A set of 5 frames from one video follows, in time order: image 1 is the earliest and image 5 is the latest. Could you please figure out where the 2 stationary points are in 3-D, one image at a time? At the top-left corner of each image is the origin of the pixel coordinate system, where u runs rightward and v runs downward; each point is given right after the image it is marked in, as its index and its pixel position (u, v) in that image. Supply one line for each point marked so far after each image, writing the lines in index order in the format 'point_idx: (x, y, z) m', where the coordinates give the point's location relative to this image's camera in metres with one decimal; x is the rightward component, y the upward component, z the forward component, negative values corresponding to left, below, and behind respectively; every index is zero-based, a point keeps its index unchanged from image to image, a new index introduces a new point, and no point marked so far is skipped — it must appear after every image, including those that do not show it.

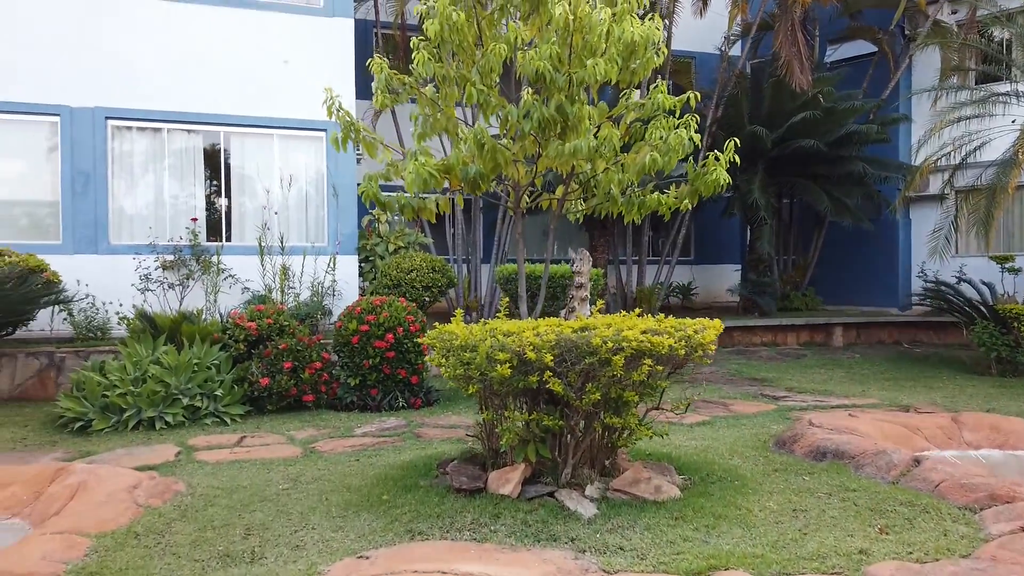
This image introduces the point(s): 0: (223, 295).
0: (-3.2, -0.1, +8.3) m
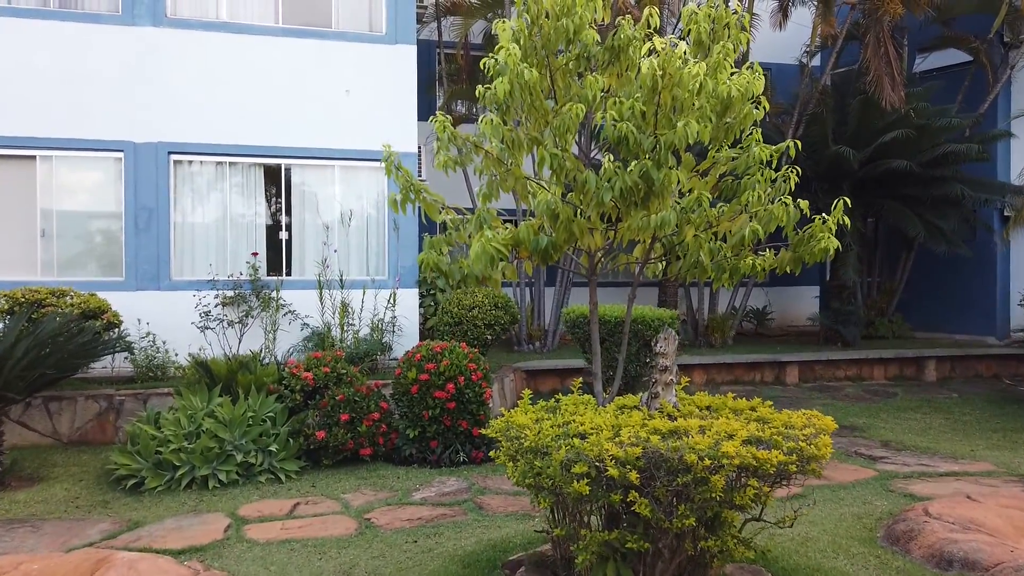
0: (-2.5, -0.5, +8.2) m
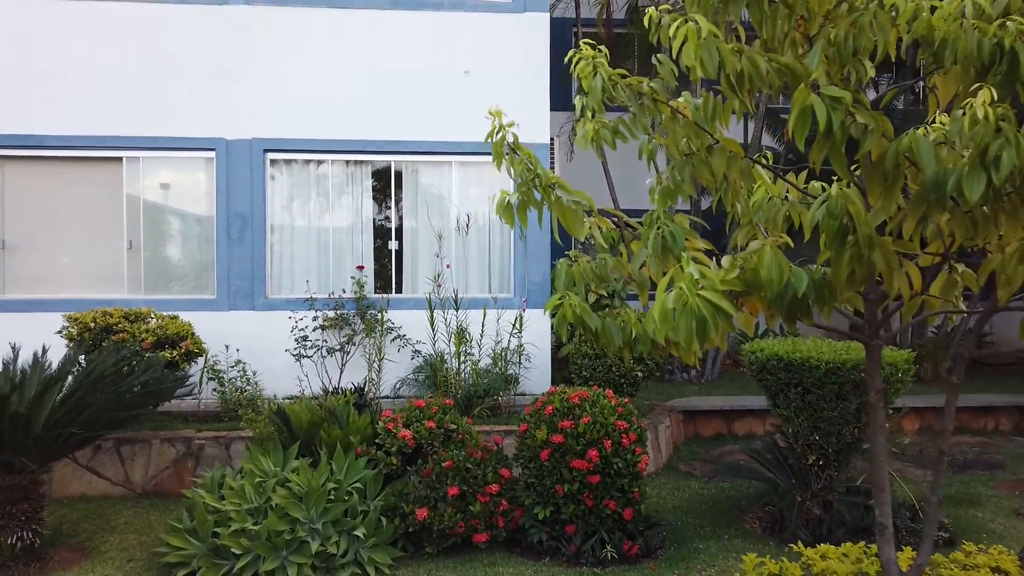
0: (-1.1, -0.7, +6.8) m
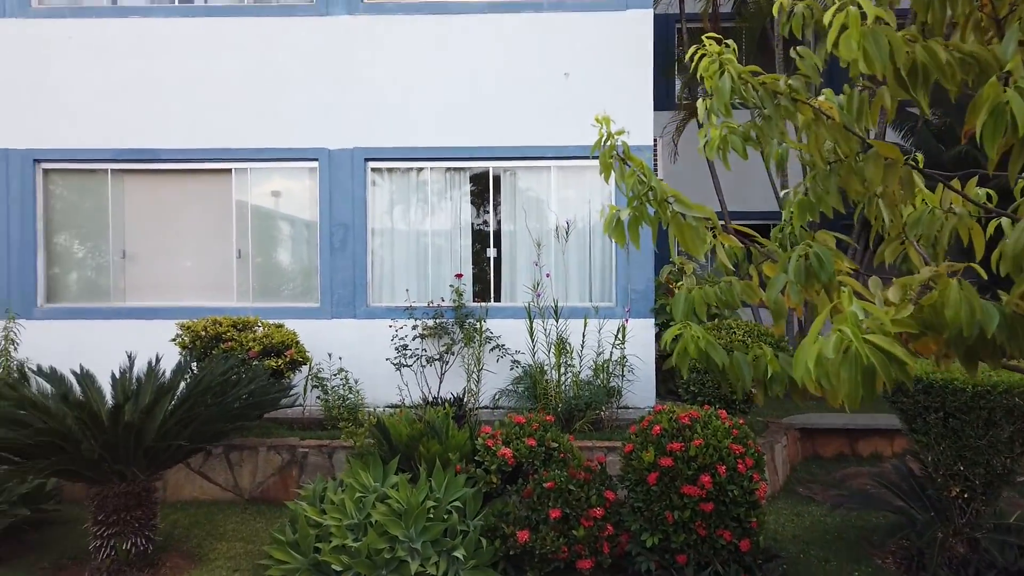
0: (-0.2, -0.7, +6.7) m
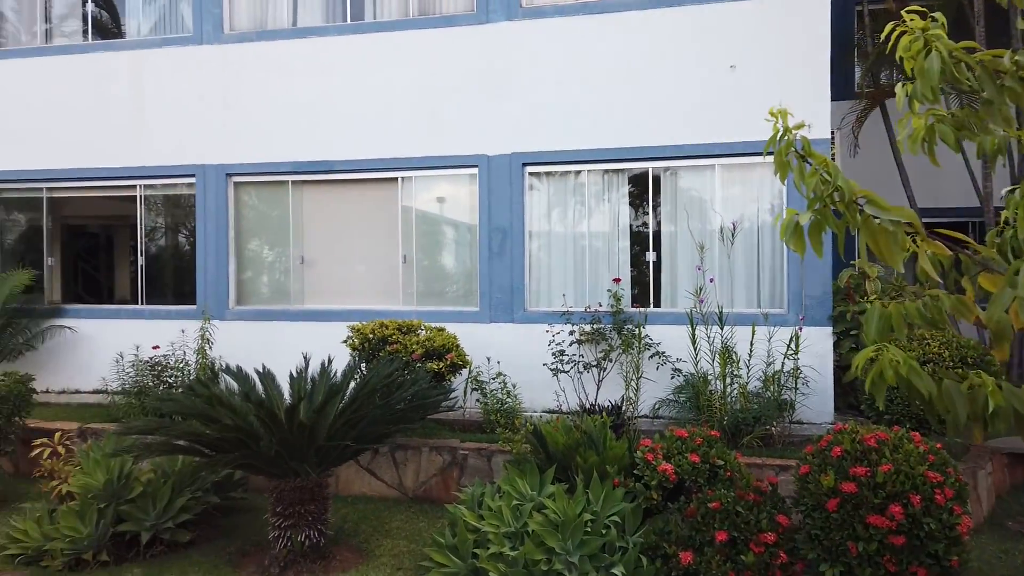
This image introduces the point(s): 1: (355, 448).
0: (+1.2, -0.8, +6.5) m
1: (-1.0, -1.0, +4.8) m
